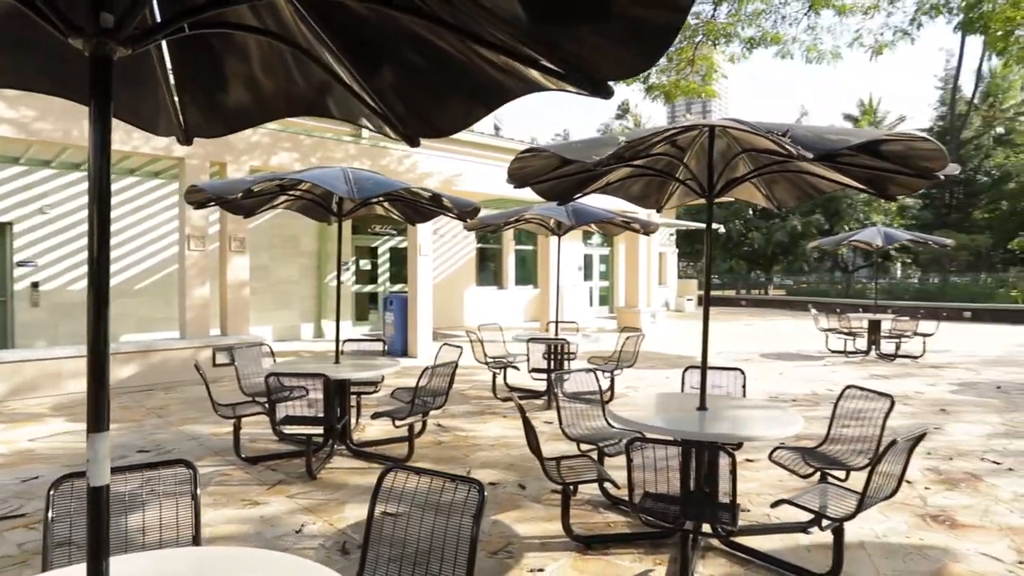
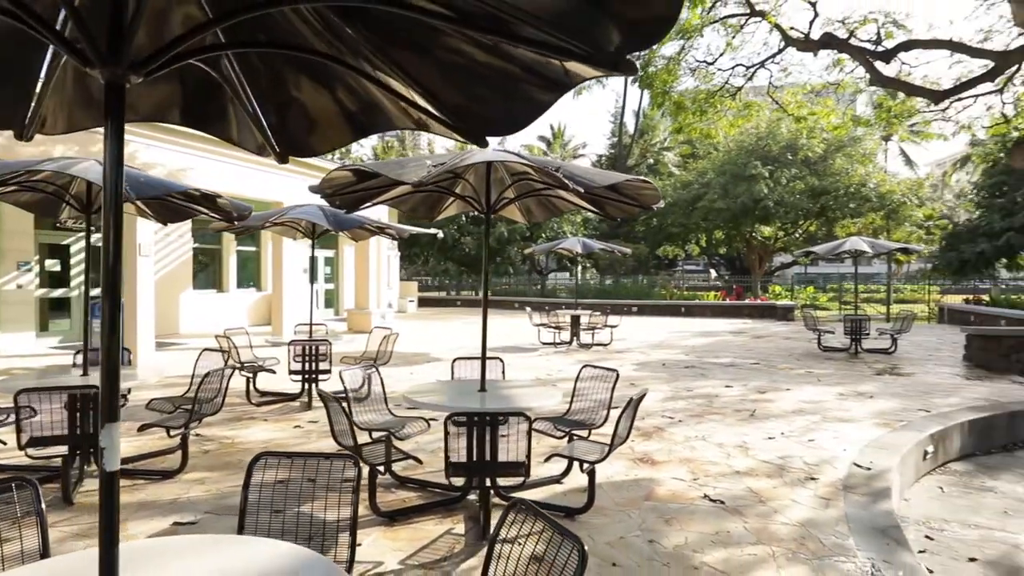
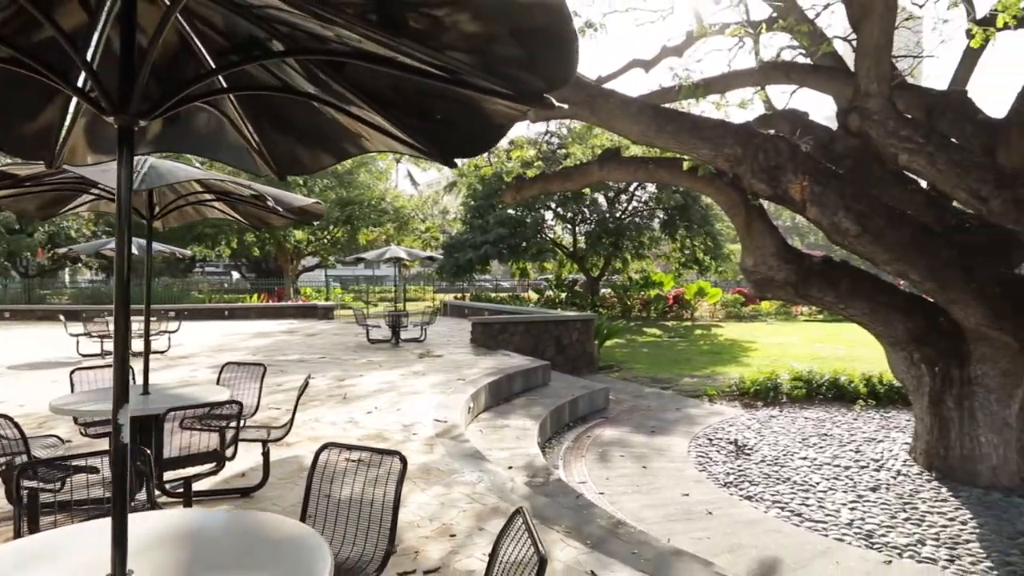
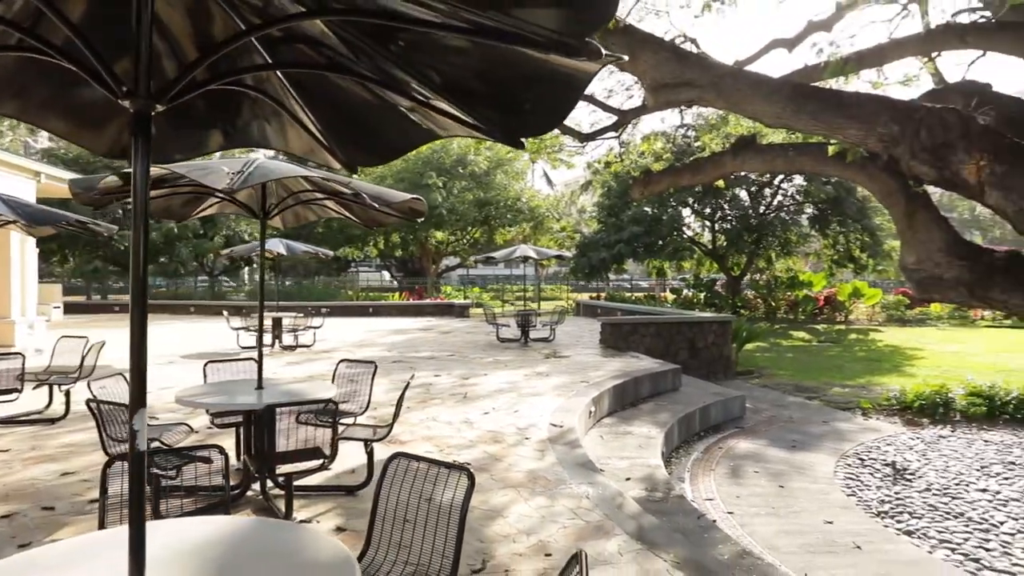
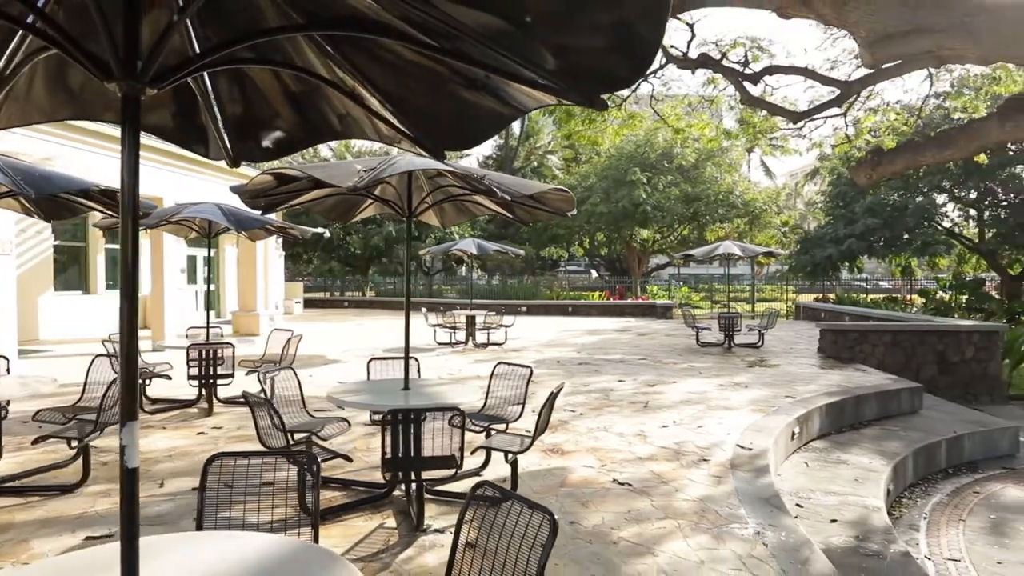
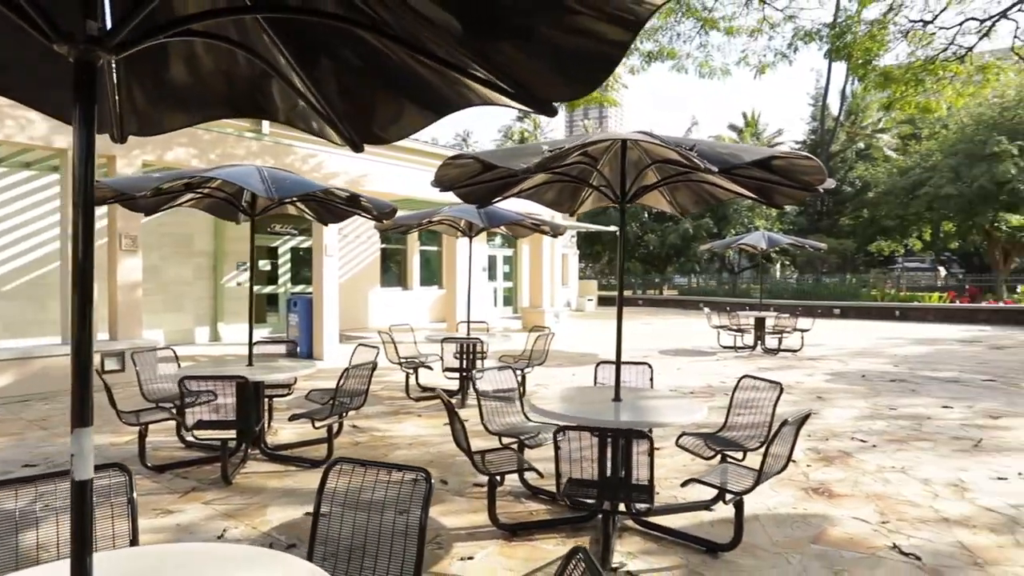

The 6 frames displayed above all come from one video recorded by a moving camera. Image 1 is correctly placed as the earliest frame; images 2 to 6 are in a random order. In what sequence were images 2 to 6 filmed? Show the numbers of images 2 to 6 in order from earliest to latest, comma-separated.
6, 2, 5, 4, 3
